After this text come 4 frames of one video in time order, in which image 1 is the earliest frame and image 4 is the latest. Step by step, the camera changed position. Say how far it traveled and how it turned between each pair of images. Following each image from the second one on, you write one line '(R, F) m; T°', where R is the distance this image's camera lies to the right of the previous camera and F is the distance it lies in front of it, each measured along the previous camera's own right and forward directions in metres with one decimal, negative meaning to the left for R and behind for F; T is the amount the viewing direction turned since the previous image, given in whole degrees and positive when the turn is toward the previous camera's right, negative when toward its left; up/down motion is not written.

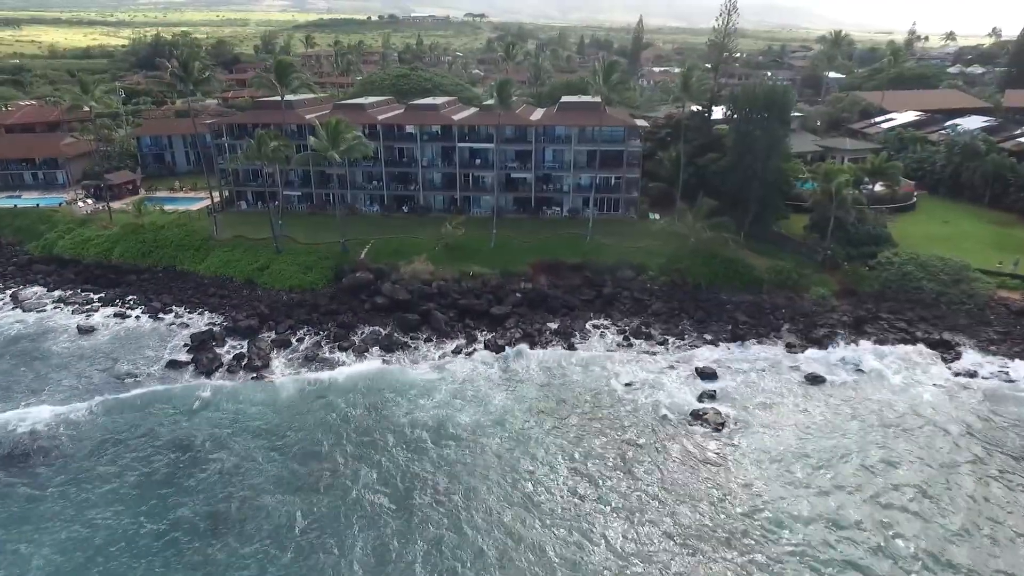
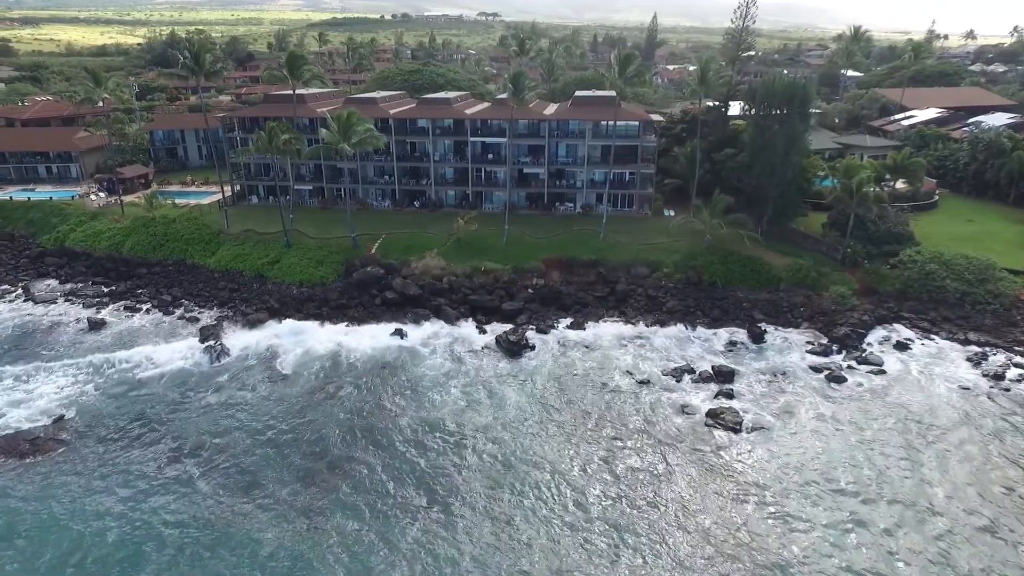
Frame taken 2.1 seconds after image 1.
(-0.1, +0.7) m; -1°
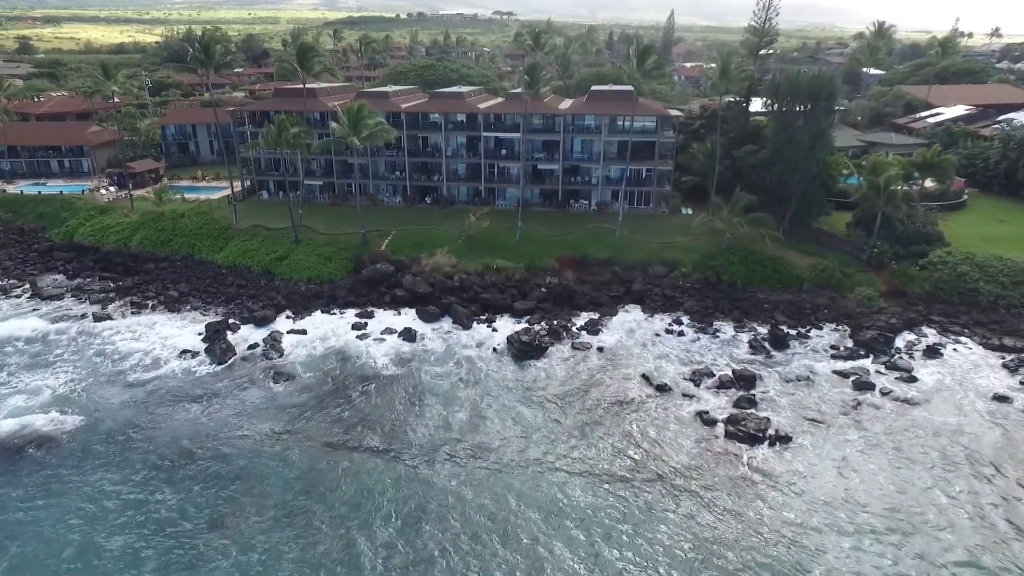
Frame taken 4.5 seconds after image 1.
(0.0, +1.4) m; -1°
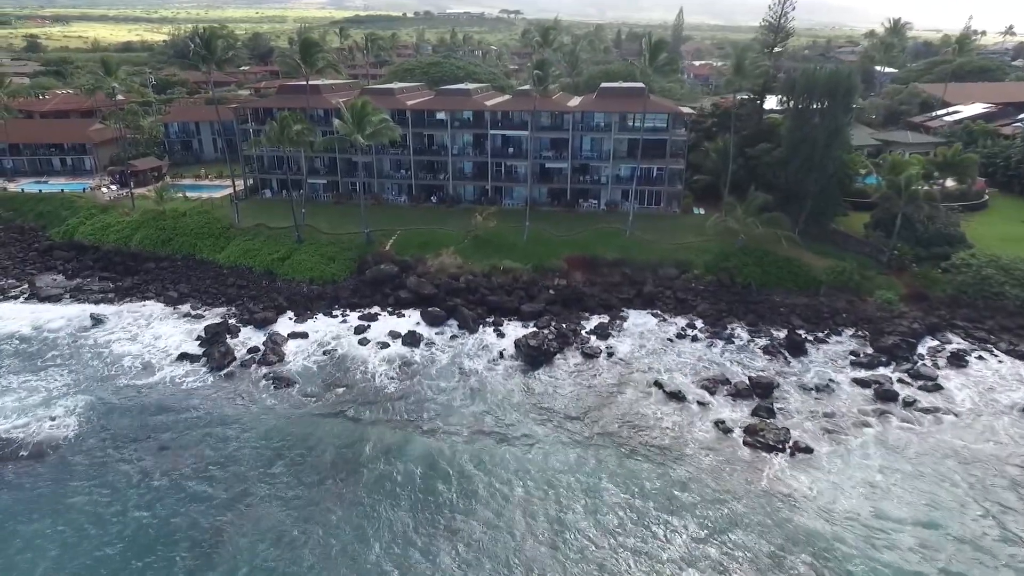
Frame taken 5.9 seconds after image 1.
(-0.1, +1.3) m; -1°
